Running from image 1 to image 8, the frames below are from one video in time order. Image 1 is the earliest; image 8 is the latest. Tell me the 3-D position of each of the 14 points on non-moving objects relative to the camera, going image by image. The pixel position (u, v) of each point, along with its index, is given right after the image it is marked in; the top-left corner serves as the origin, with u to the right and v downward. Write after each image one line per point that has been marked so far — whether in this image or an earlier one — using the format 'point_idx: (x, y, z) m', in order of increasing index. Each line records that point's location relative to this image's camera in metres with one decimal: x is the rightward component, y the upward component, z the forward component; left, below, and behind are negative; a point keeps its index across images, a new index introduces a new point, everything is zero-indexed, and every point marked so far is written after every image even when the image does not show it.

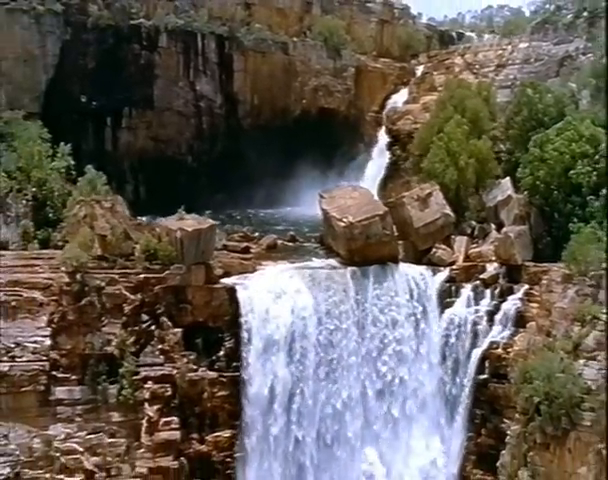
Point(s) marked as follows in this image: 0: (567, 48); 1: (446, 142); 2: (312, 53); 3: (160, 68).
0: (+4.0, +2.9, +14.1) m
1: (+2.0, +1.5, +13.3) m
2: (+0.1, +3.5, +17.1) m
3: (-2.4, +2.8, +15.2) m
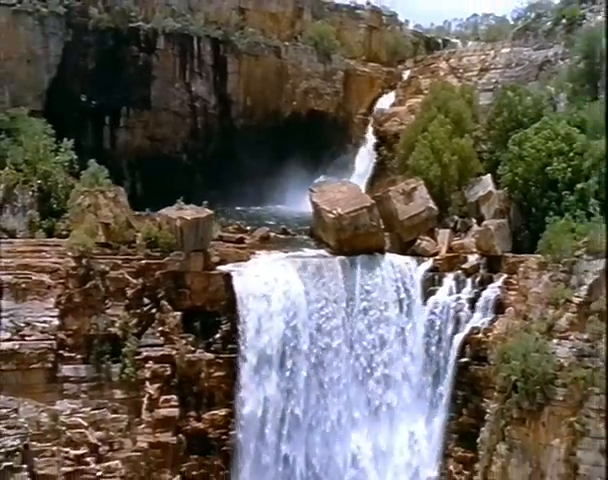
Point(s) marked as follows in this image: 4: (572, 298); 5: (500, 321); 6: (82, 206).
0: (+3.9, +3.0, +14.8) m
1: (+1.9, +1.5, +13.9) m
2: (0.0, +3.5, +17.7) m
3: (-2.5, +2.9, +15.9) m
4: (+2.9, -0.6, +9.9) m
5: (+2.3, -1.0, +10.7) m
6: (-2.7, +0.5, +11.4) m
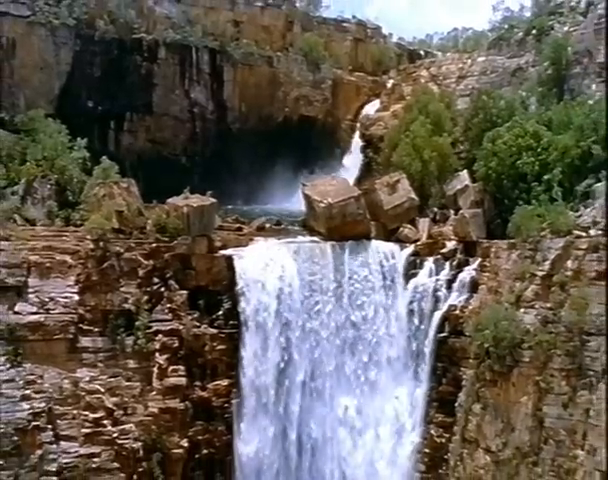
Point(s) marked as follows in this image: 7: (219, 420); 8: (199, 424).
0: (+3.8, +3.1, +16.1) m
1: (+1.8, +1.7, +15.2) m
2: (-0.2, +3.6, +19.0) m
3: (-2.7, +3.0, +17.1) m
4: (+2.8, -0.4, +11.1) m
5: (+2.2, -0.8, +12.0) m
6: (-2.8, +0.6, +12.6) m
7: (-1.1, -2.4, +12.5) m
8: (-1.4, -2.4, +12.2) m
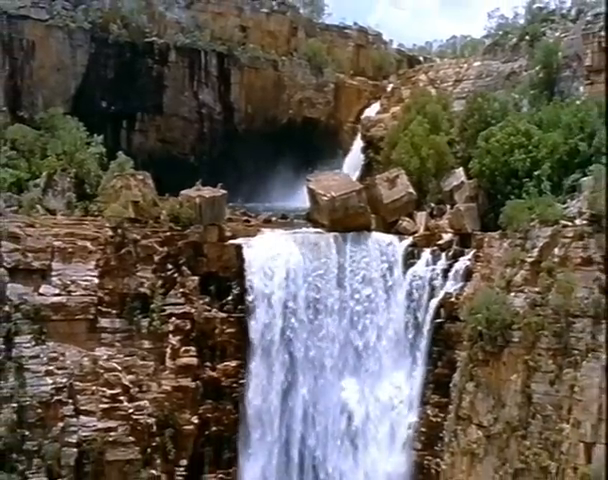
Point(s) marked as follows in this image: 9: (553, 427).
0: (+3.8, +3.2, +16.9) m
1: (+1.8, +1.8, +16.0) m
2: (-0.2, +3.7, +19.8) m
3: (-2.6, +3.1, +17.9) m
4: (+2.9, -0.2, +11.9) m
5: (+2.3, -0.7, +12.7) m
6: (-2.8, +0.8, +13.4) m
7: (-1.1, -2.3, +13.2) m
8: (-1.4, -2.3, +13.0) m
9: (+3.0, -2.2, +11.1) m
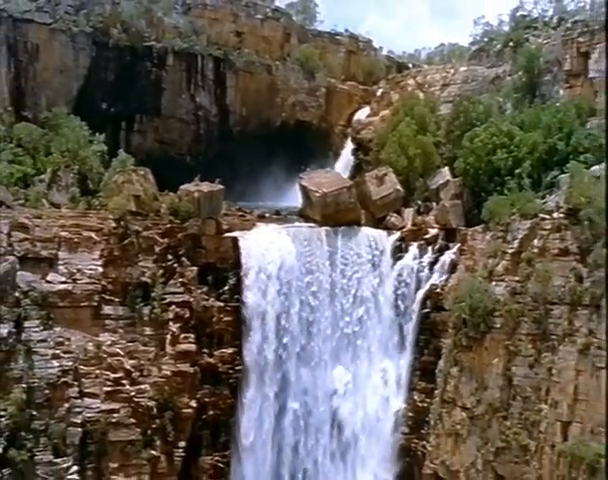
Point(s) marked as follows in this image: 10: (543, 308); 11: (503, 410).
0: (+3.7, +3.3, +17.7) m
1: (+1.7, +1.8, +16.7) m
2: (-0.3, +3.7, +20.5) m
3: (-2.8, +3.2, +18.6) m
4: (+2.8, -0.1, +12.6) m
5: (+2.2, -0.6, +13.4) m
6: (-2.9, +0.9, +14.0) m
7: (-1.2, -2.2, +13.9) m
8: (-1.5, -2.2, +13.6) m
9: (+2.9, -2.1, +11.7) m
10: (+3.1, -0.9, +11.9) m
11: (+2.6, -2.2, +12.1) m
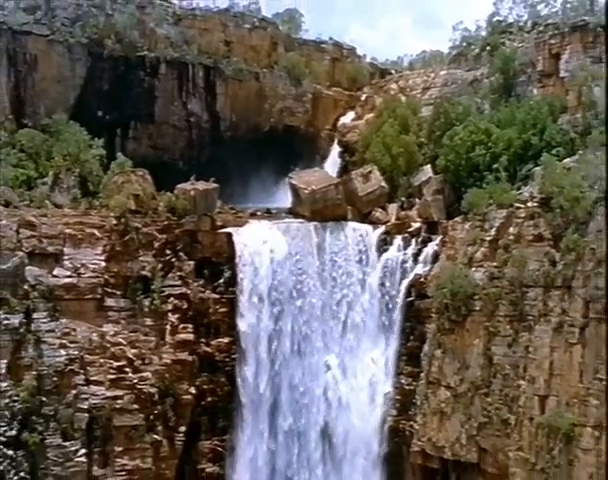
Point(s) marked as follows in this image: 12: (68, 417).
0: (+3.4, +3.4, +18.6) m
1: (+1.5, +1.9, +17.6) m
2: (-0.6, +3.7, +21.4) m
3: (-3.0, +3.2, +19.4) m
4: (+2.6, 0.0, +13.4) m
5: (+2.0, -0.4, +14.2) m
6: (-3.0, +0.9, +14.8) m
7: (-1.3, -2.1, +14.6) m
8: (-1.6, -2.1, +14.4) m
9: (+2.8, -2.0, +12.5) m
10: (+3.0, -0.7, +12.7) m
11: (+2.5, -2.1, +12.8) m
12: (-3.2, -2.4, +12.5) m
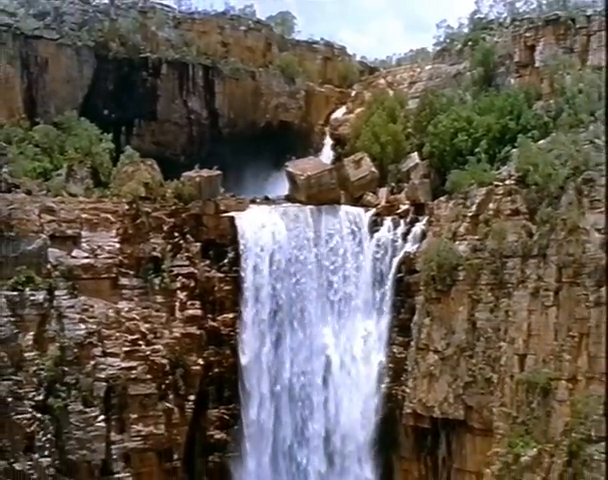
0: (+3.3, +3.7, +19.8) m
1: (+1.4, +2.3, +18.7) m
2: (-0.8, +3.9, +22.6) m
3: (-3.2, +3.4, +20.5) m
4: (+2.6, +0.4, +14.6) m
5: (+2.0, -0.1, +15.4) m
6: (-3.1, +1.2, +16.0) m
7: (-1.3, -1.8, +15.8) m
8: (-1.6, -1.8, +15.5) m
9: (+2.8, -1.6, +13.7) m
10: (+2.9, -0.3, +13.9) m
11: (+2.5, -1.7, +14.0) m
12: (-3.2, -2.2, +13.6) m
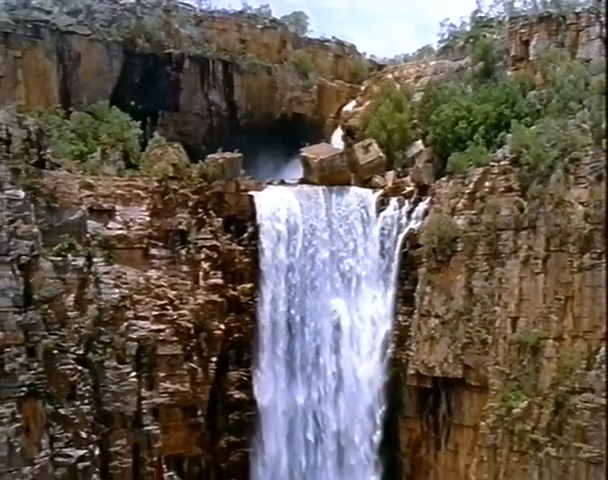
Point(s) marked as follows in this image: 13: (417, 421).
0: (+3.6, +4.1, +21.3) m
1: (+1.7, +2.7, +20.2) m
2: (-0.5, +4.3, +24.1) m
3: (-2.9, +3.8, +22.1) m
4: (+2.8, +0.8, +16.1) m
5: (+2.2, +0.3, +16.9) m
6: (-2.9, +1.6, +17.5) m
7: (-1.1, -1.4, +17.3) m
8: (-1.3, -1.4, +17.0) m
9: (+3.0, -1.1, +15.2) m
10: (+3.2, +0.1, +15.3) m
11: (+2.7, -1.3, +15.5) m
12: (-3.0, -1.7, +15.1) m
13: (+2.0, -3.3, +16.7) m
